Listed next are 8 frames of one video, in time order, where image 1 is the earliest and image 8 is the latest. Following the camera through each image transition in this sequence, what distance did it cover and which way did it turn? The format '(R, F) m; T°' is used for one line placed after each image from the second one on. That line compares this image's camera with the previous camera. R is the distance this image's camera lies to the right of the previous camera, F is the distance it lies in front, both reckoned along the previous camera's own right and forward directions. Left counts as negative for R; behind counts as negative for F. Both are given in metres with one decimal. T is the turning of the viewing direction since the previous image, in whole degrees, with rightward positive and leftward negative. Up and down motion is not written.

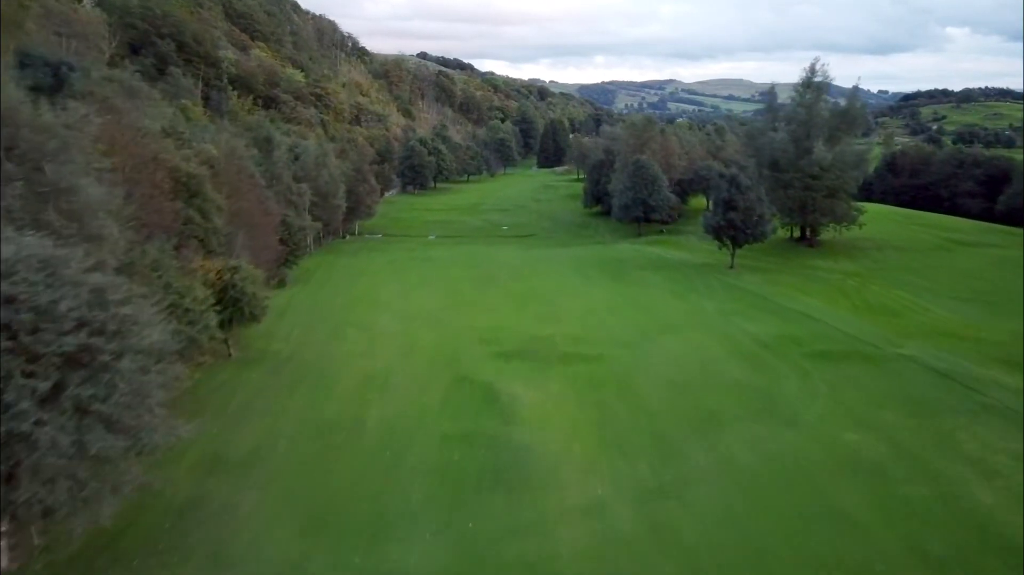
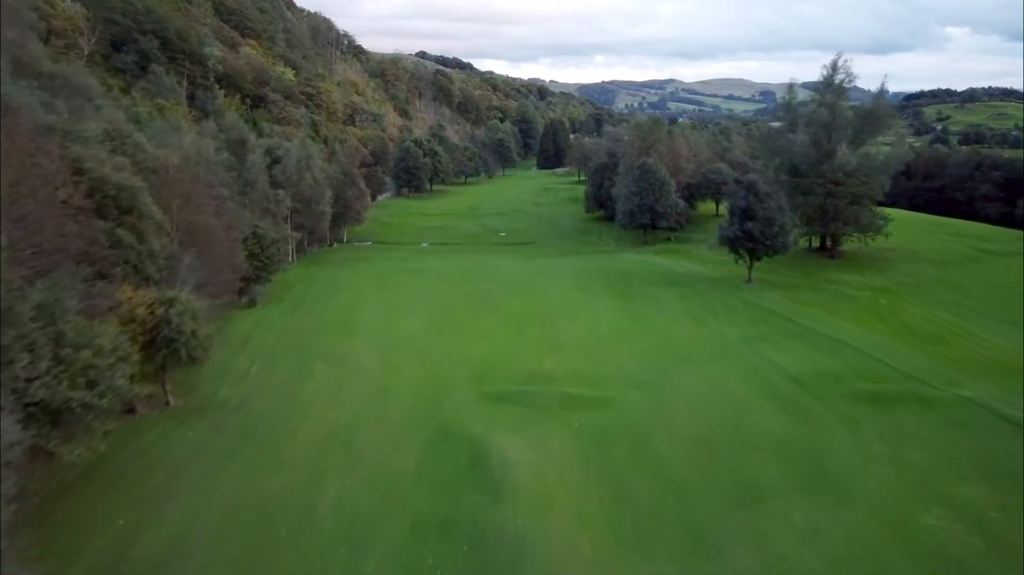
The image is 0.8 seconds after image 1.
(+0.1, +2.9) m; 0°
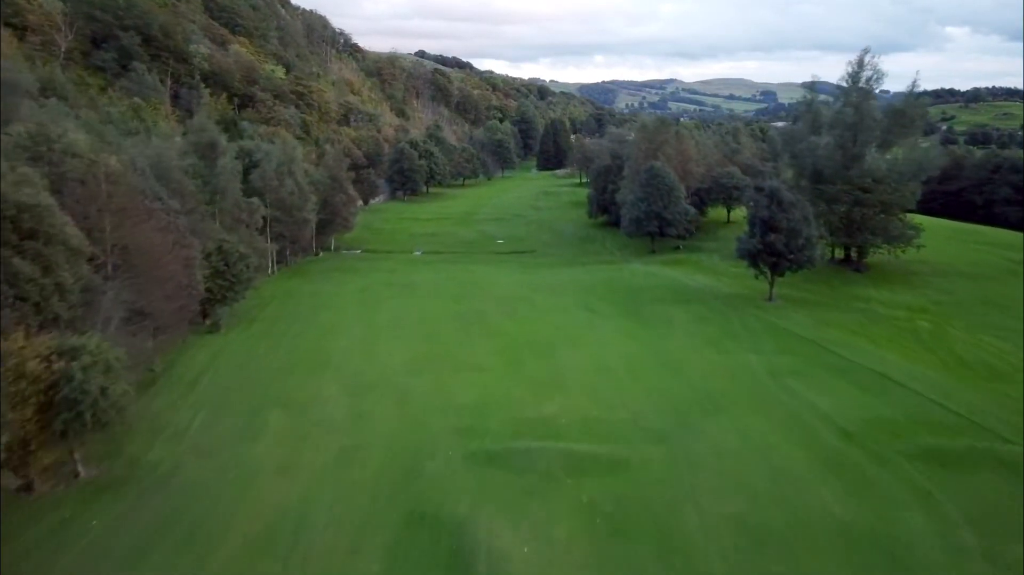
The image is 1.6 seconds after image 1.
(+0.1, +2.9) m; 0°
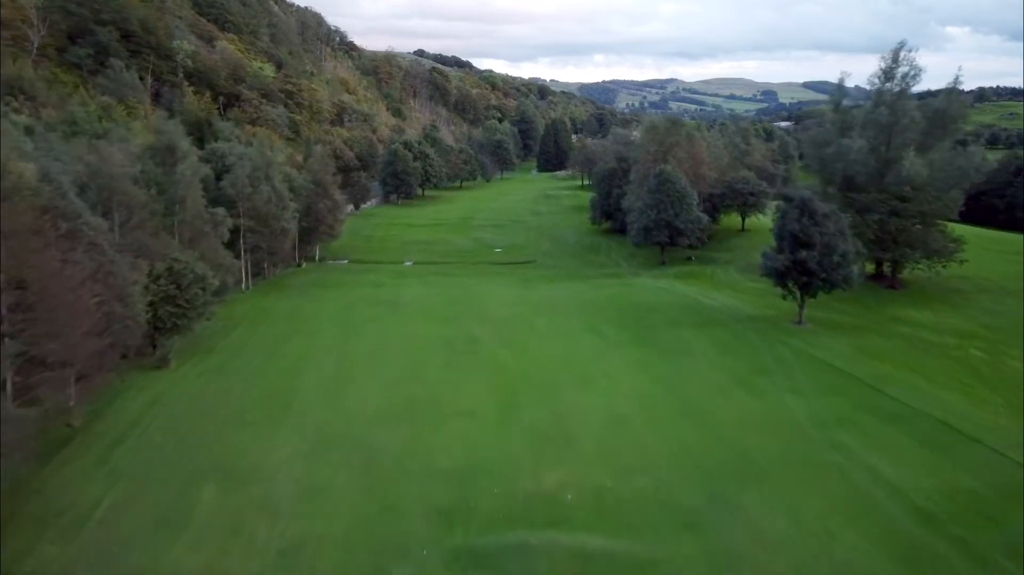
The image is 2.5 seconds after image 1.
(+0.1, +3.1) m; 0°
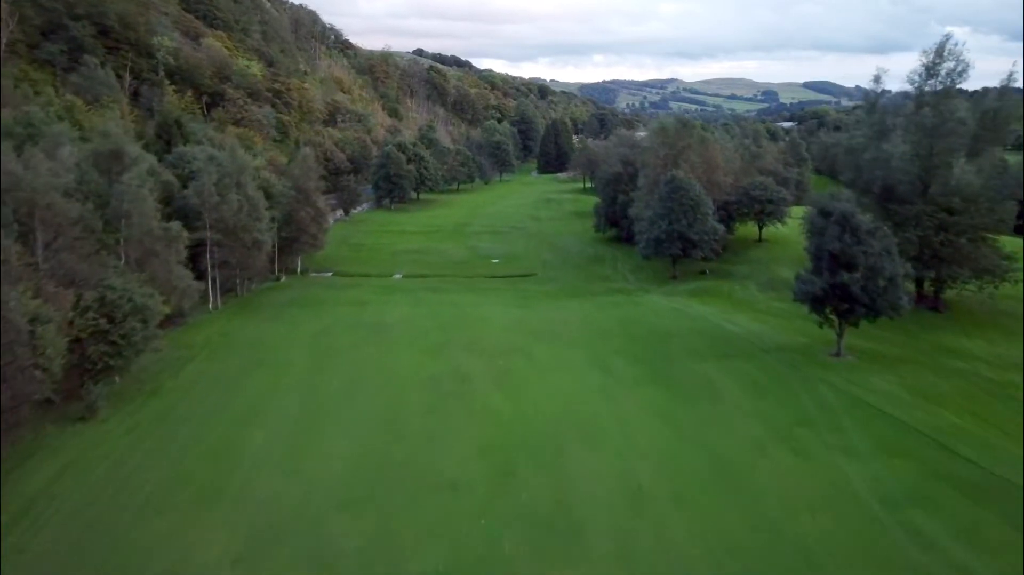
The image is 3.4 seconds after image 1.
(+0.1, +3.2) m; 0°
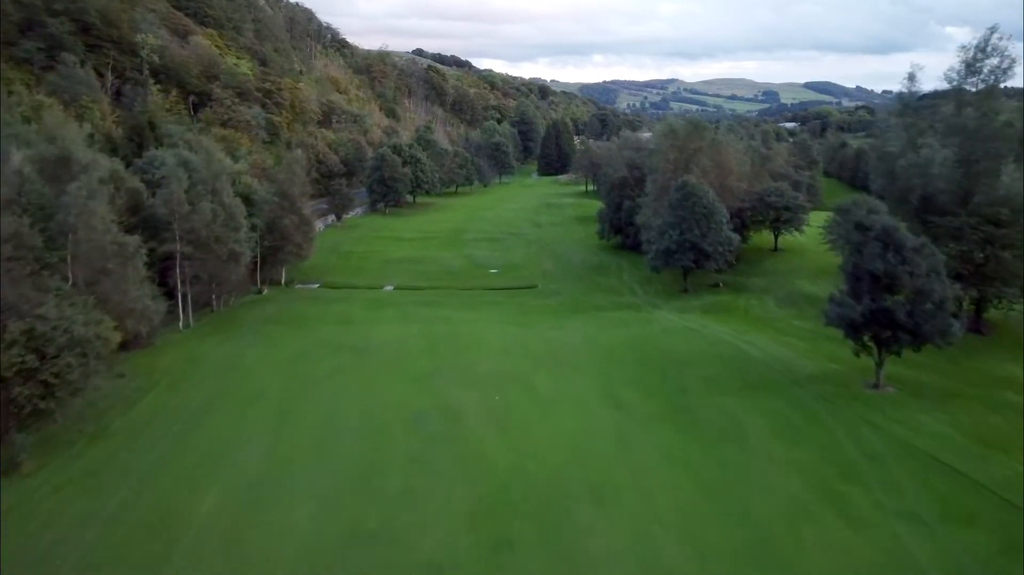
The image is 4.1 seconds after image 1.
(0.0, +2.4) m; 0°
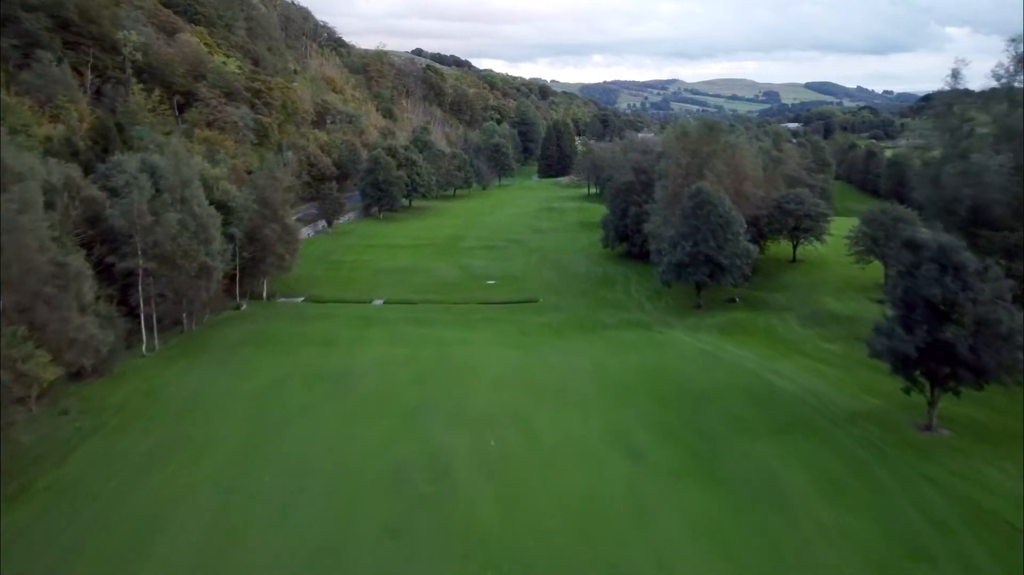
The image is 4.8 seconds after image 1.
(0.0, +2.5) m; 0°
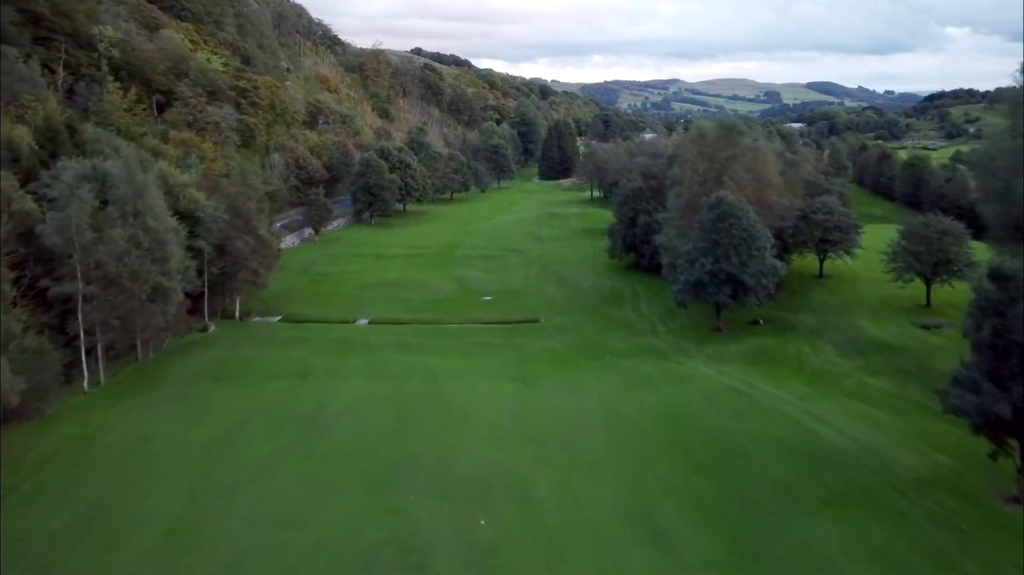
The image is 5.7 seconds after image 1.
(0.0, +3.1) m; 0°
